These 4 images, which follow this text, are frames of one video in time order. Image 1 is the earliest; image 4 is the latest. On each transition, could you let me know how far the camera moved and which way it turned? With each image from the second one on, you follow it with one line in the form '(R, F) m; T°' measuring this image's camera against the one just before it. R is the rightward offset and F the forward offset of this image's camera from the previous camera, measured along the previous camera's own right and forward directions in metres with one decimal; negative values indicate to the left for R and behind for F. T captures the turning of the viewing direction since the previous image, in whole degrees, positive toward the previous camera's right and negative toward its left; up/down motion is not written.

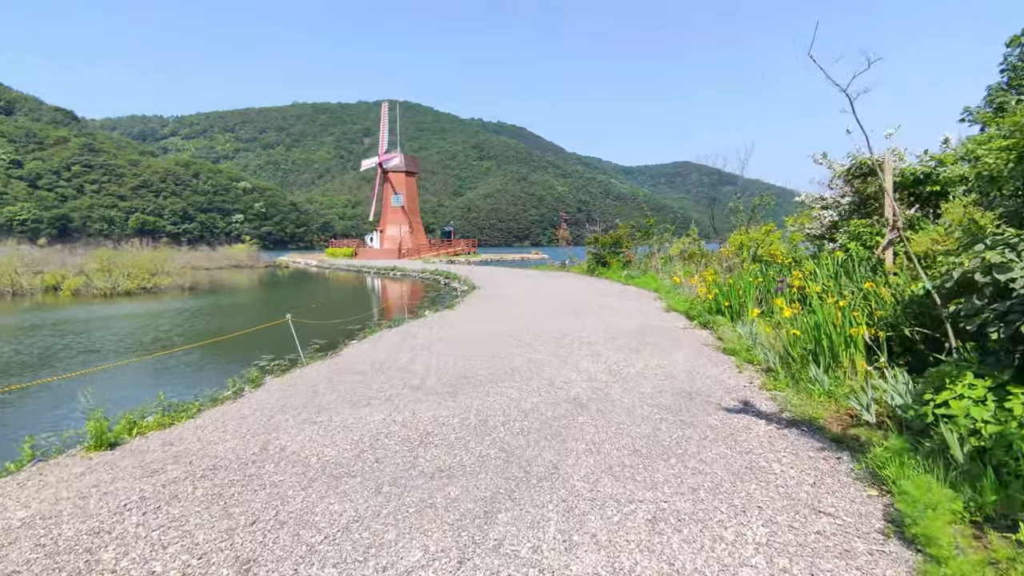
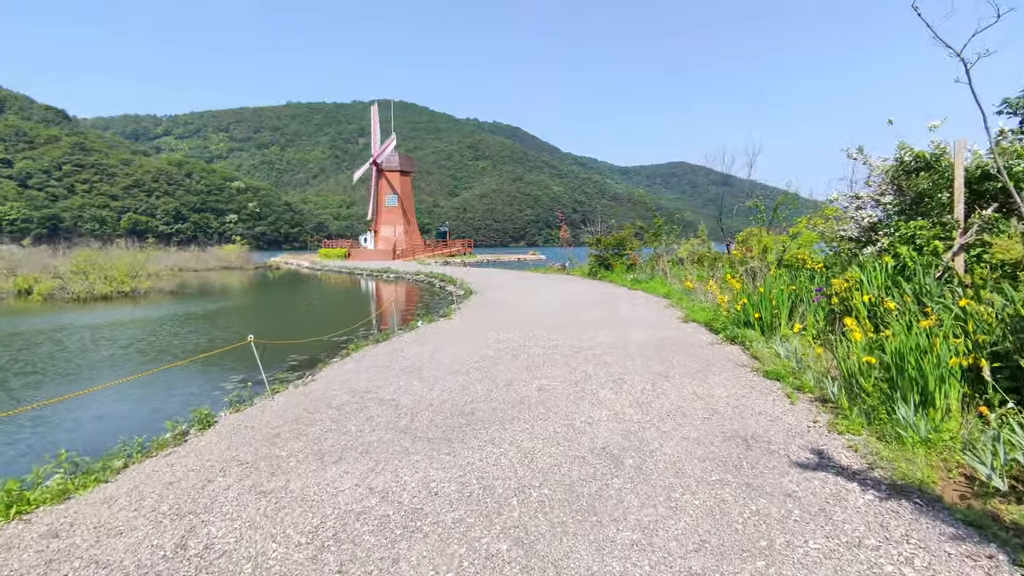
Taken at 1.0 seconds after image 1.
(-0.1, +0.9) m; 0°
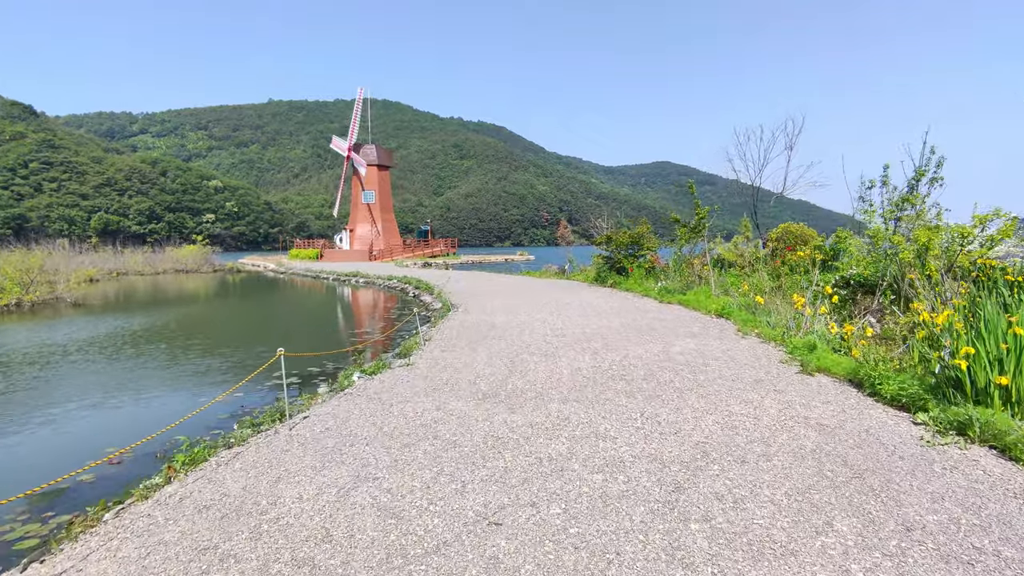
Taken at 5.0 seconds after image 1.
(-0.1, +3.7) m; +2°
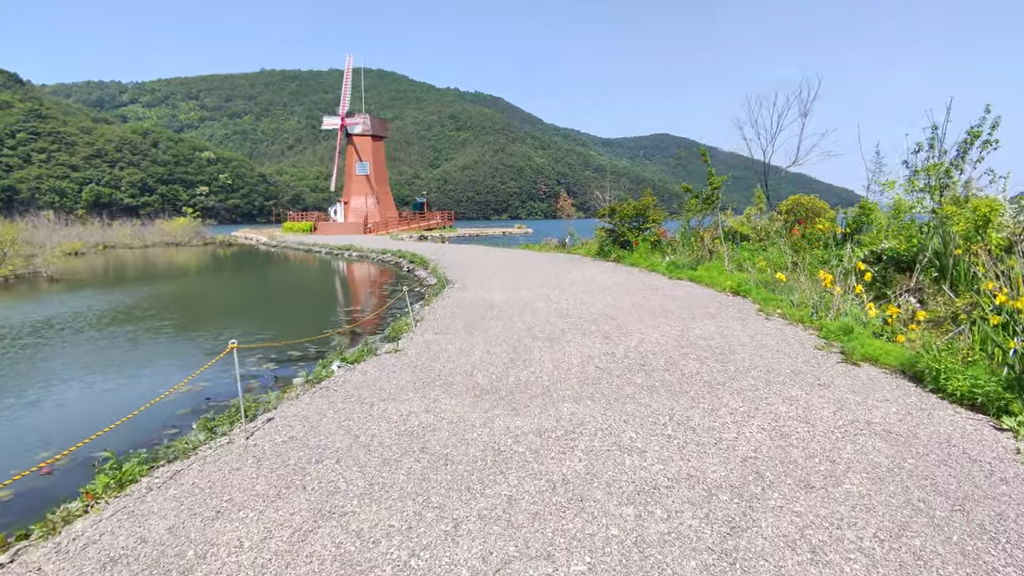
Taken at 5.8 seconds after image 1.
(0.0, +0.7) m; 0°
